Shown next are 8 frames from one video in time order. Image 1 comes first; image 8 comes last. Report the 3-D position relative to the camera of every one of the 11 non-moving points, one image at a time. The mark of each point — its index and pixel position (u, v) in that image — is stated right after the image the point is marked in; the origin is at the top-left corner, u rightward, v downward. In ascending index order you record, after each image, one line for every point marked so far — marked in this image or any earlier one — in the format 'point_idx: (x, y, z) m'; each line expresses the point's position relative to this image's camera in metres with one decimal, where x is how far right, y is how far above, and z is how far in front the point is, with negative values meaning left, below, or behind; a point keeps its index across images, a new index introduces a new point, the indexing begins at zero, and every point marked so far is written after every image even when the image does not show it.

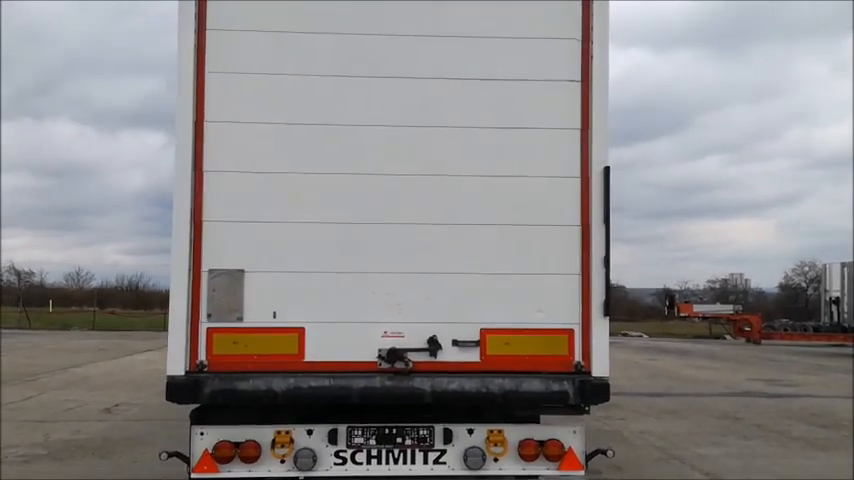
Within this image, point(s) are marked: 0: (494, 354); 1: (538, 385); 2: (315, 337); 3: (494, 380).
0: (+0.3, -0.5, +3.8) m
1: (+0.5, -0.6, +3.7) m
2: (-0.5, -0.4, +3.7) m
3: (+0.3, -0.6, +3.7) m
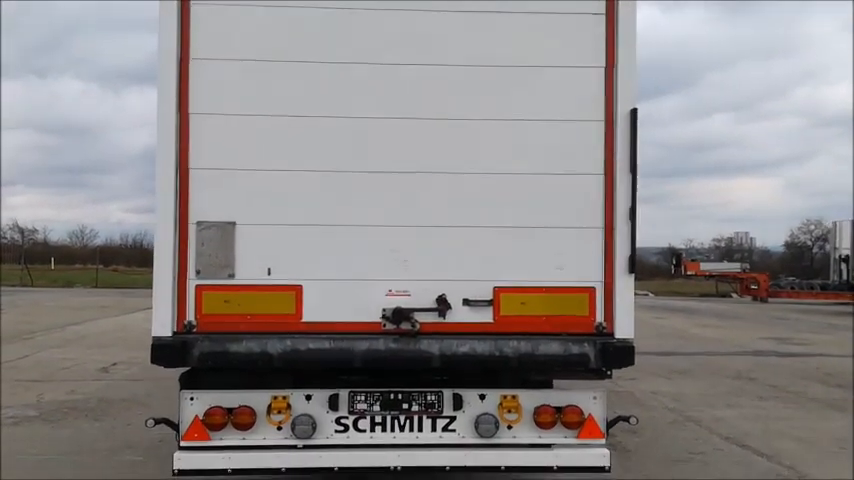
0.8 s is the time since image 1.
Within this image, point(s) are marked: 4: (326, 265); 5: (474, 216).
0: (+0.3, -0.3, +3.5) m
1: (+0.5, -0.4, +3.4) m
2: (-0.4, -0.2, +3.4) m
3: (+0.3, -0.4, +3.4) m
4: (-0.4, -0.1, +3.4) m
5: (+0.2, +0.1, +3.5) m
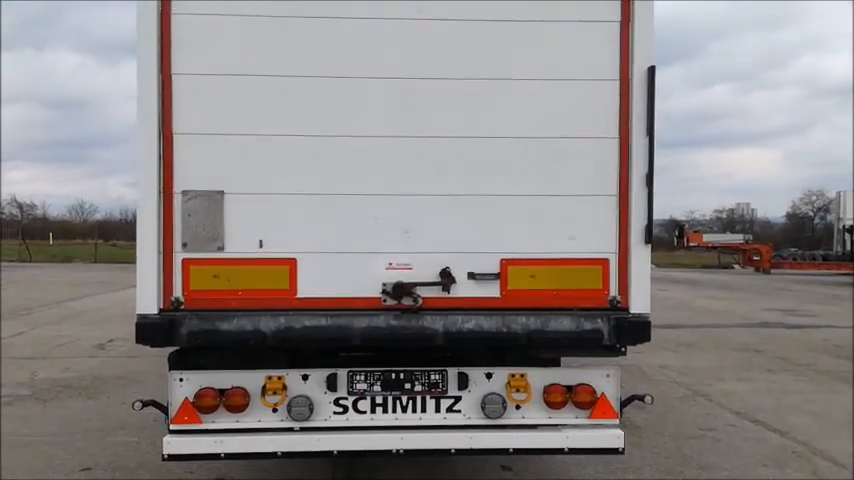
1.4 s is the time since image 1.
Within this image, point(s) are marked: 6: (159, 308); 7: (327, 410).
0: (+0.3, -0.2, +3.2) m
1: (+0.5, -0.3, +3.2) m
2: (-0.4, -0.1, +3.2) m
3: (+0.3, -0.3, +3.2) m
4: (-0.4, 0.0, +3.2) m
5: (+0.2, +0.2, +3.3) m
6: (-0.9, -0.2, +3.2) m
7: (-0.4, -0.6, +3.4) m
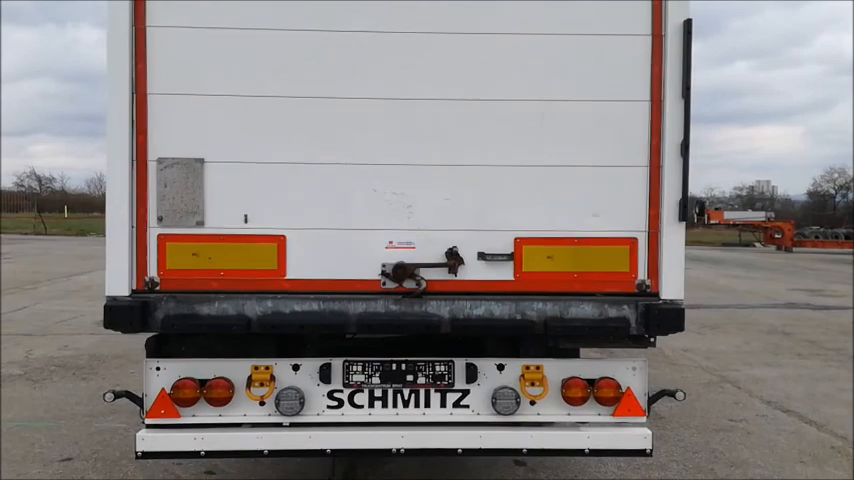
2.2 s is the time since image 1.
0: (+0.3, -0.1, +2.9) m
1: (+0.5, -0.2, +2.9) m
2: (-0.4, 0.0, +2.9) m
3: (+0.3, -0.2, +2.9) m
4: (-0.4, +0.1, +2.9) m
5: (+0.2, +0.3, +2.9) m
6: (-0.9, -0.2, +2.9) m
7: (-0.4, -0.6, +3.0) m
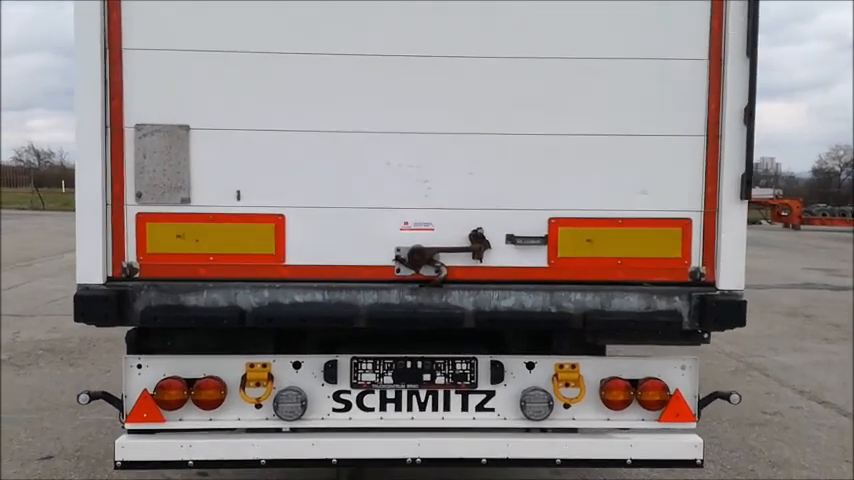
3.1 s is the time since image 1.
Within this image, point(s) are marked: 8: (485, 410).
0: (+0.4, 0.0, +2.5) m
1: (+0.6, -0.2, +2.5) m
2: (-0.4, 0.0, +2.5) m
3: (+0.4, -0.2, +2.5) m
4: (-0.3, +0.1, +2.5) m
5: (+0.3, +0.3, +2.5) m
6: (-0.9, -0.1, +2.5) m
7: (-0.3, -0.5, +2.6) m
8: (+0.2, -0.5, +2.7) m
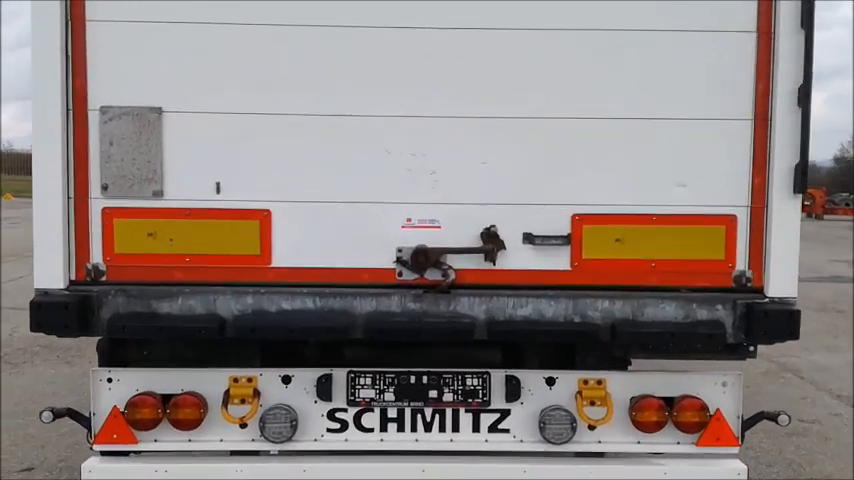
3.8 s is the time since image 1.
0: (+0.4, 0.0, +2.2) m
1: (+0.6, -0.2, +2.2) m
2: (-0.3, 0.0, +2.2) m
3: (+0.4, -0.2, +2.2) m
4: (-0.3, +0.1, +2.2) m
5: (+0.3, +0.3, +2.2) m
6: (-0.9, -0.1, +2.2) m
7: (-0.3, -0.5, +2.3) m
8: (+0.2, -0.5, +2.3) m
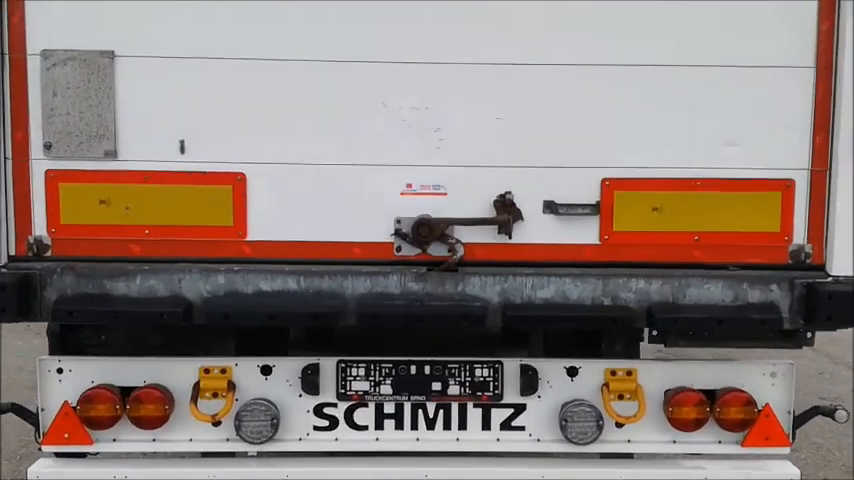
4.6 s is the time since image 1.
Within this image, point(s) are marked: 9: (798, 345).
0: (+0.4, 0.0, +1.8) m
1: (+0.6, -0.1, +1.8) m
2: (-0.3, +0.1, +1.8) m
3: (+0.4, -0.1, +1.8) m
4: (-0.3, +0.2, +1.8) m
5: (+0.3, +0.4, +1.8) m
6: (-0.9, 0.0, +1.8) m
7: (-0.3, -0.4, +2.0) m
8: (+0.2, -0.4, +2.0) m
9: (+0.8, -0.2, +2.0) m
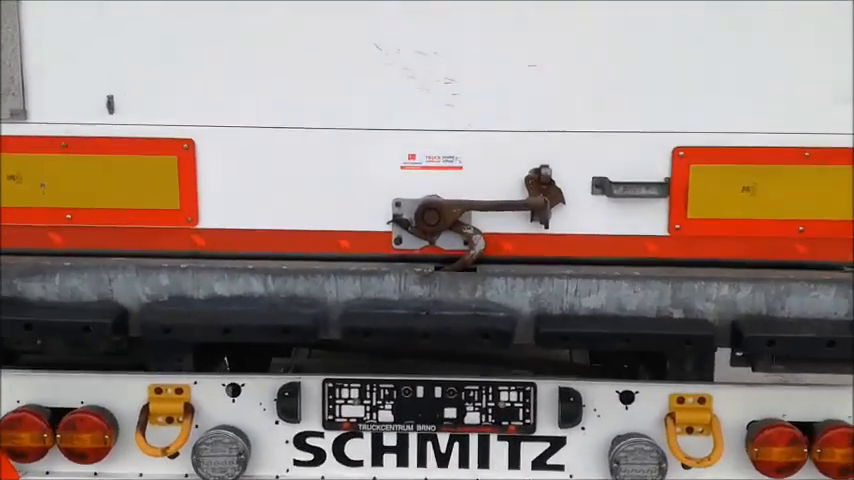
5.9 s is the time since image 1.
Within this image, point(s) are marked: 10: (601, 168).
0: (+0.4, 0.0, +1.4) m
1: (+0.6, -0.1, +1.4) m
2: (-0.3, +0.1, +1.4) m
3: (+0.4, -0.1, +1.4) m
4: (-0.3, +0.2, +1.4) m
5: (+0.3, +0.4, +1.3) m
6: (-0.8, 0.0, +1.4) m
7: (-0.3, -0.4, +1.6) m
8: (+0.2, -0.4, +1.6) m
9: (+0.8, -0.2, +1.5) m
10: (+0.3, +0.1, +1.4) m
